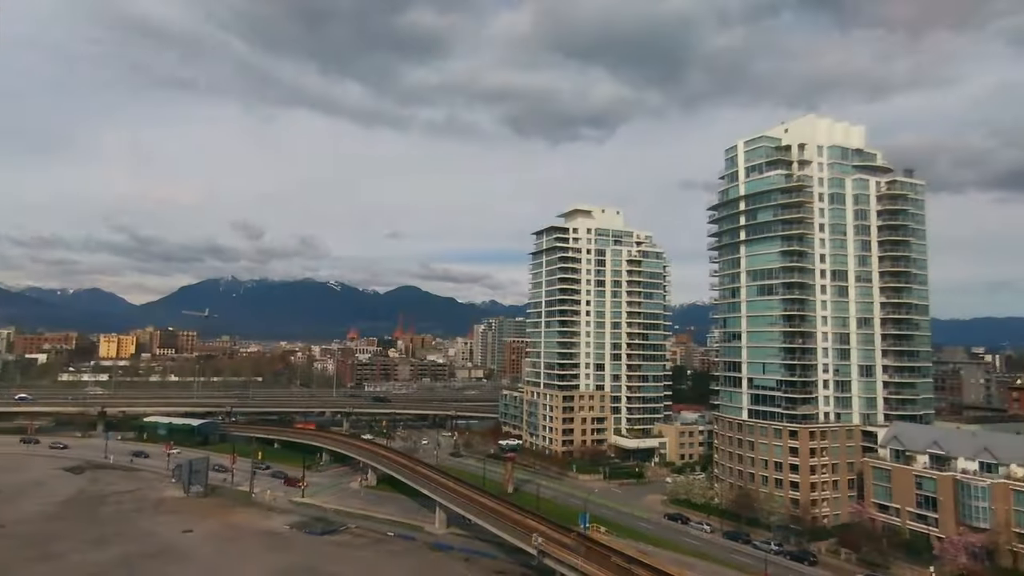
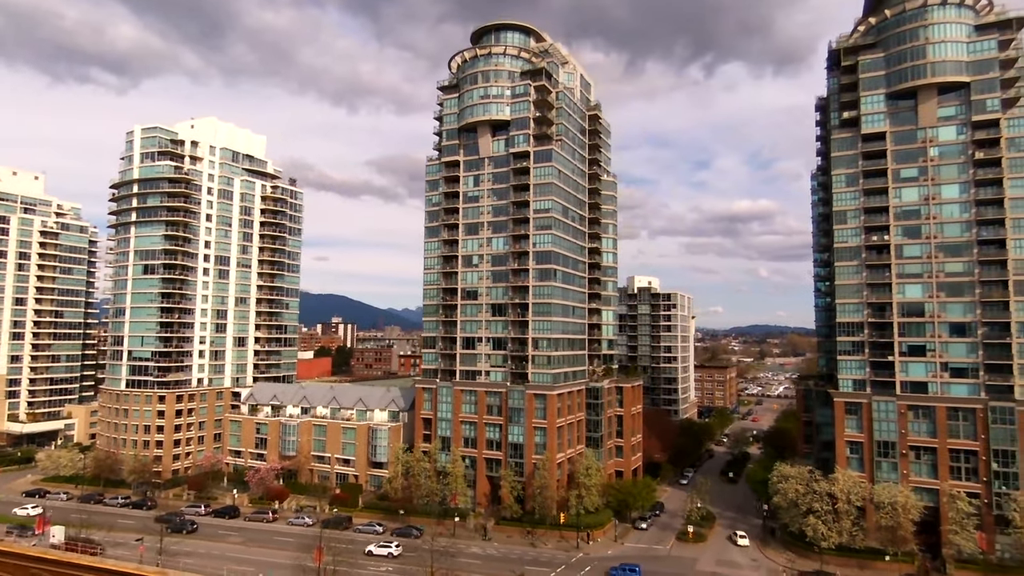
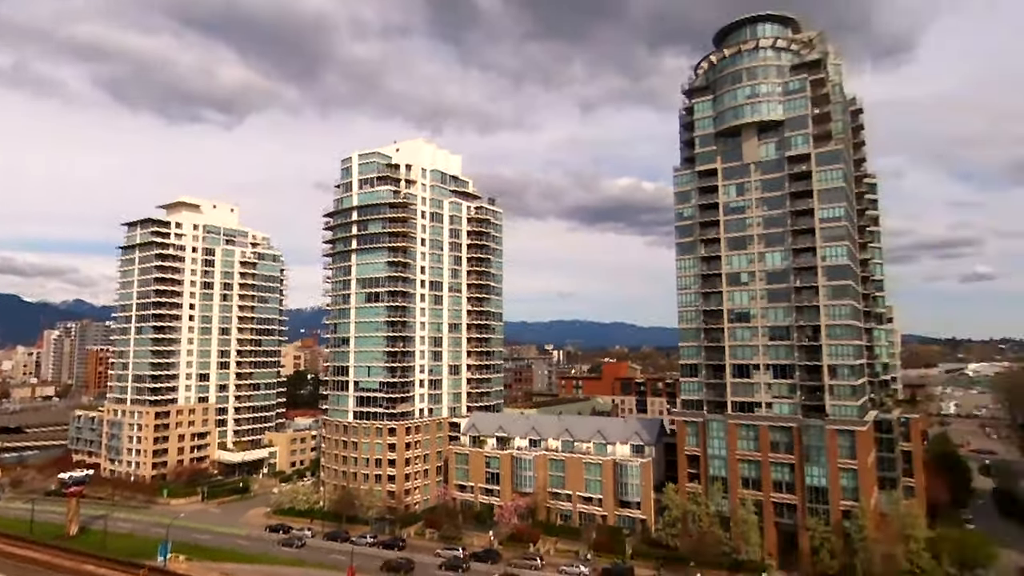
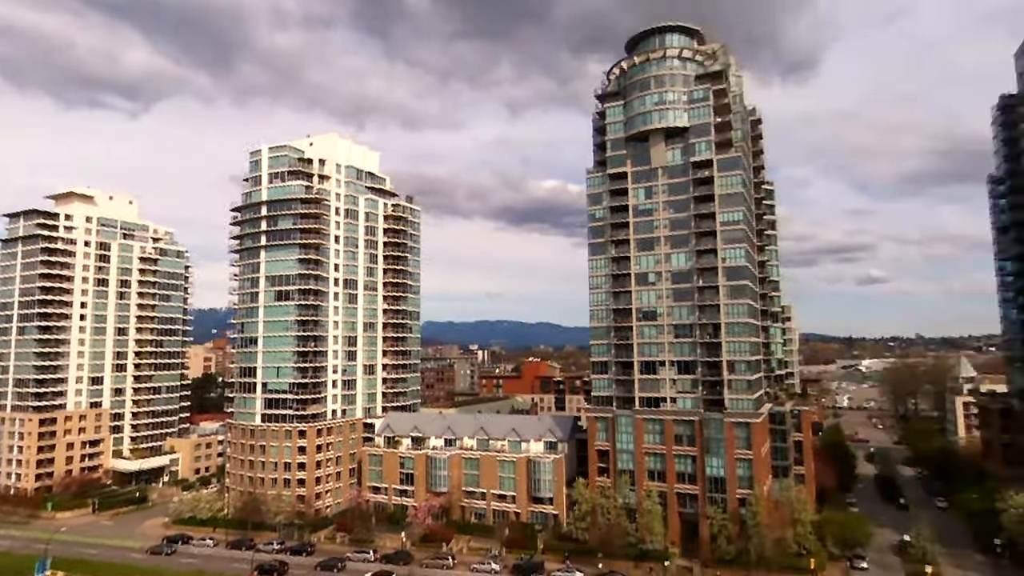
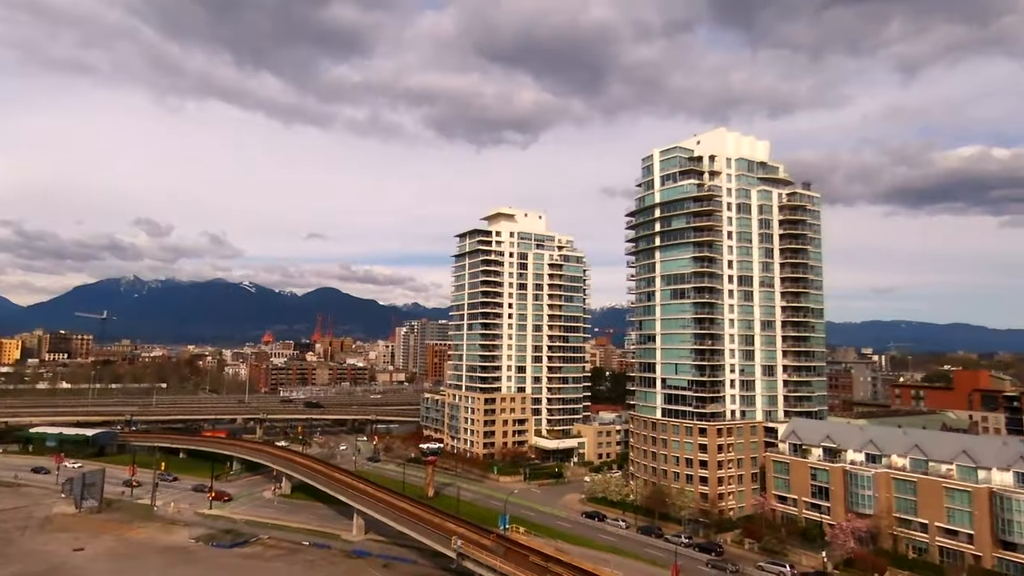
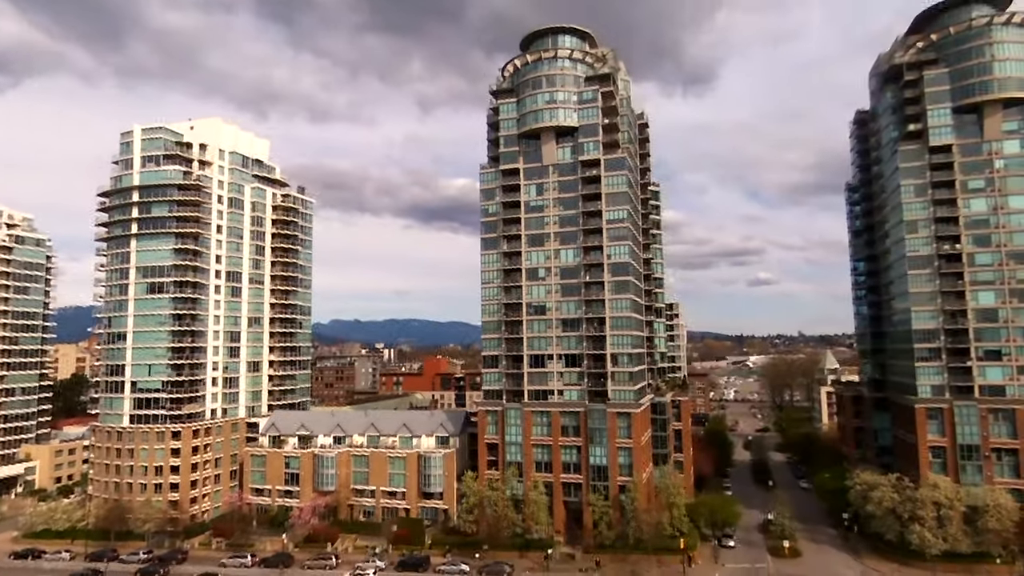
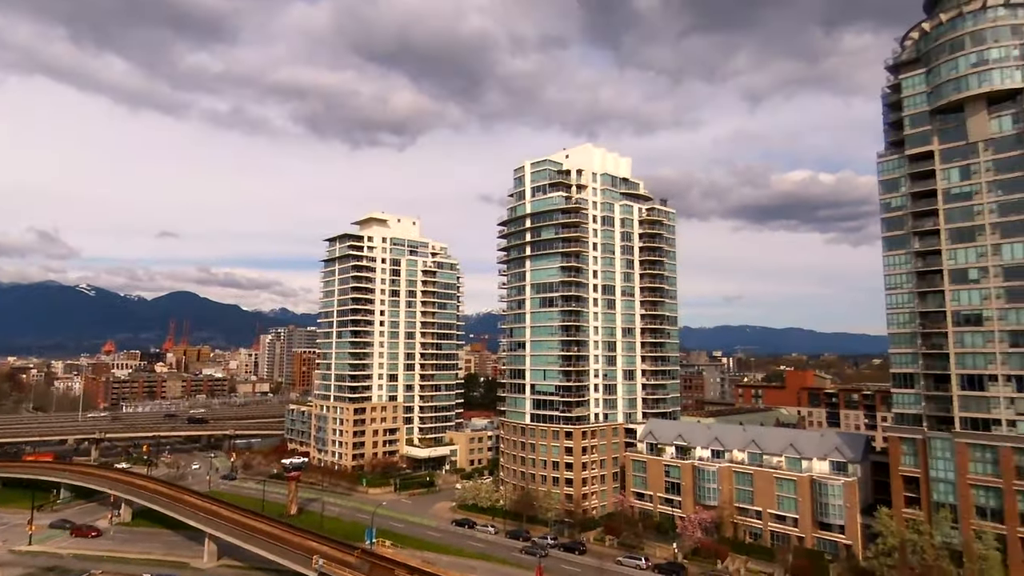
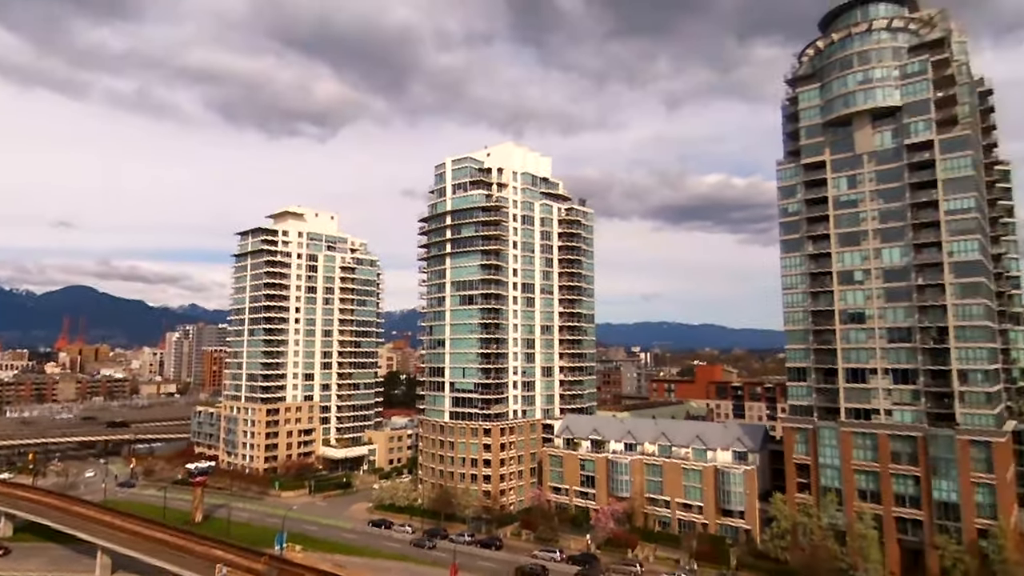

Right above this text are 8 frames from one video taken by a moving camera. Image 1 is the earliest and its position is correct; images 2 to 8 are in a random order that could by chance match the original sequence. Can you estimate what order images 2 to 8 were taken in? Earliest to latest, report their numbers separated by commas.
5, 7, 8, 3, 4, 6, 2
